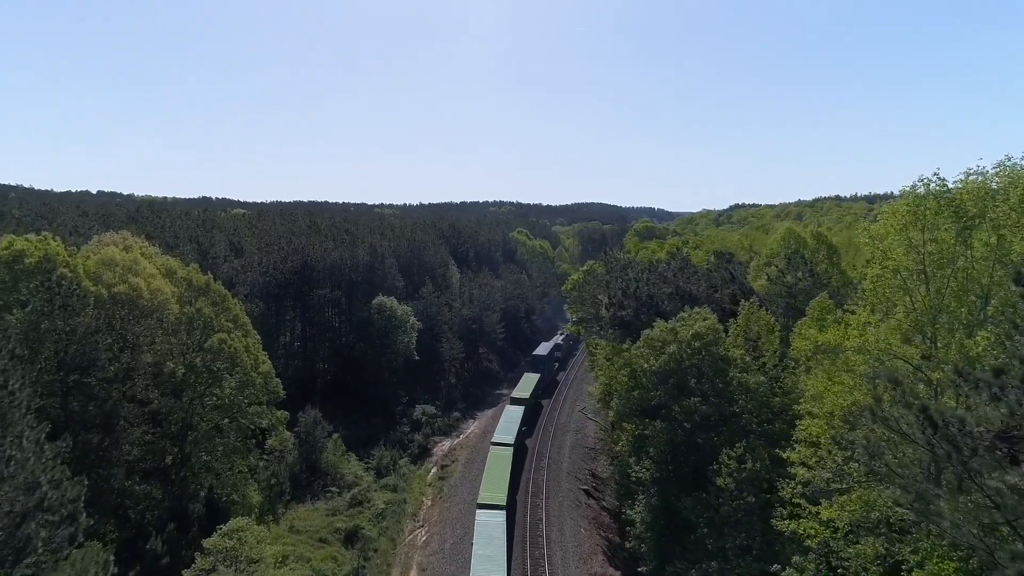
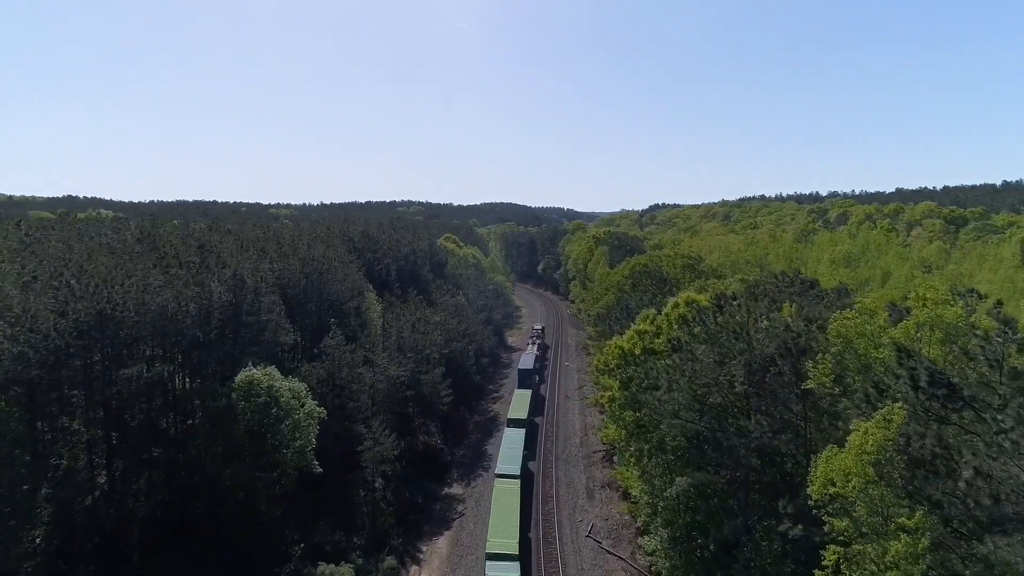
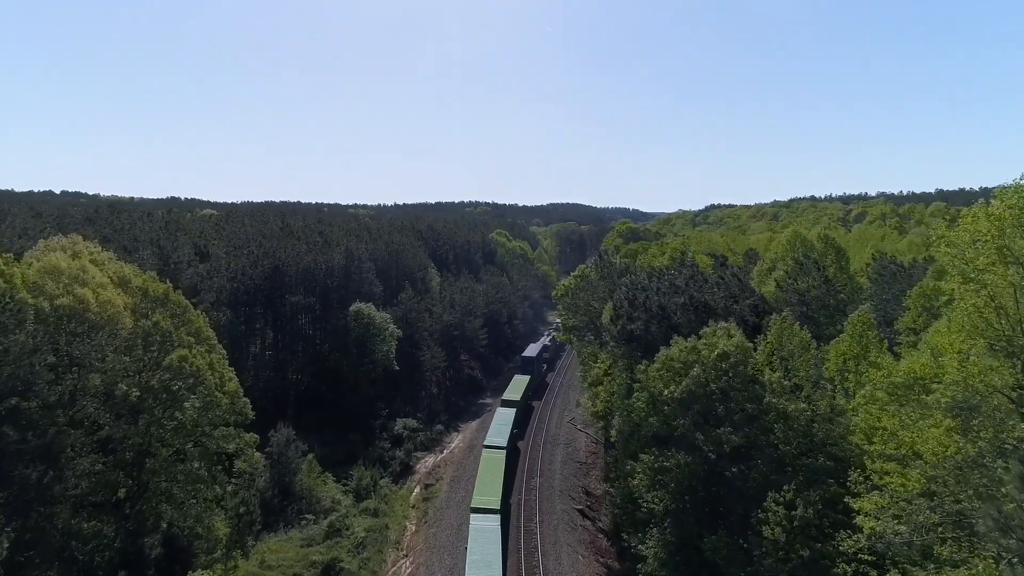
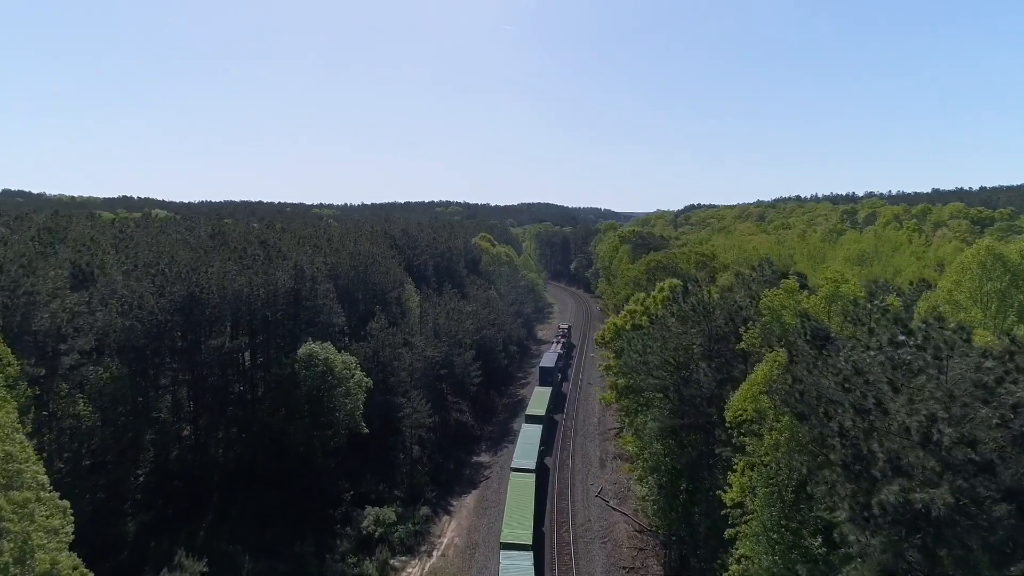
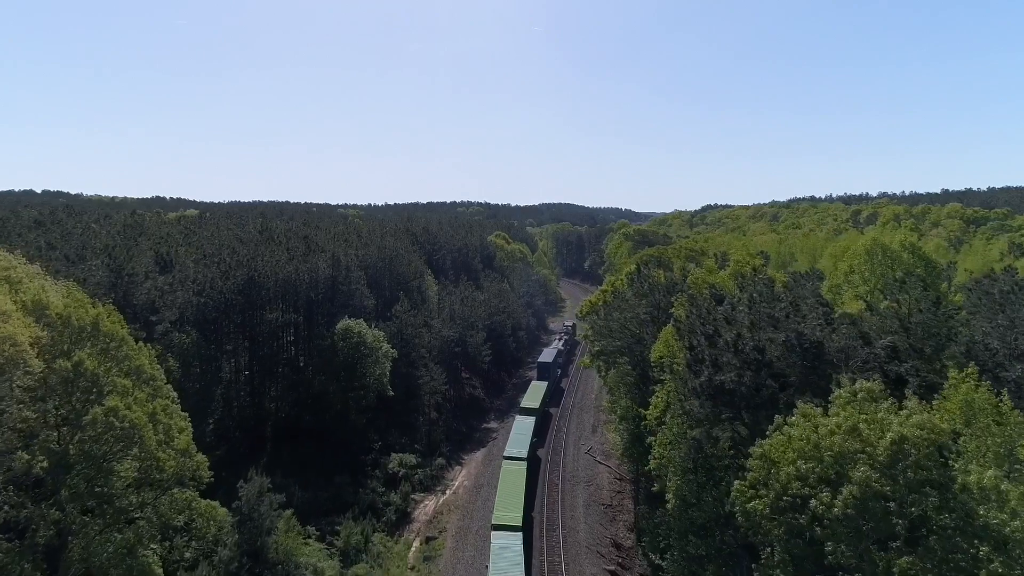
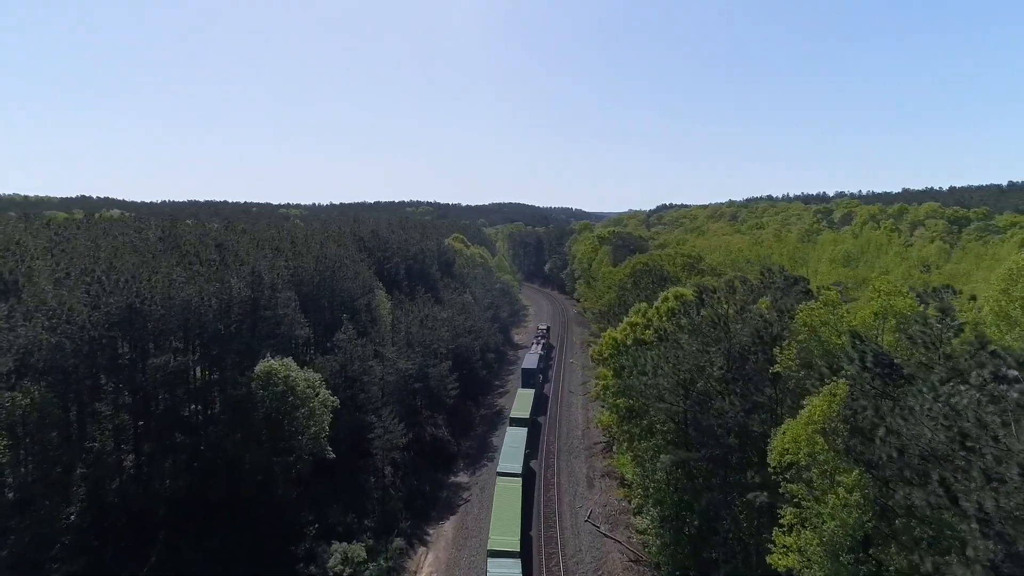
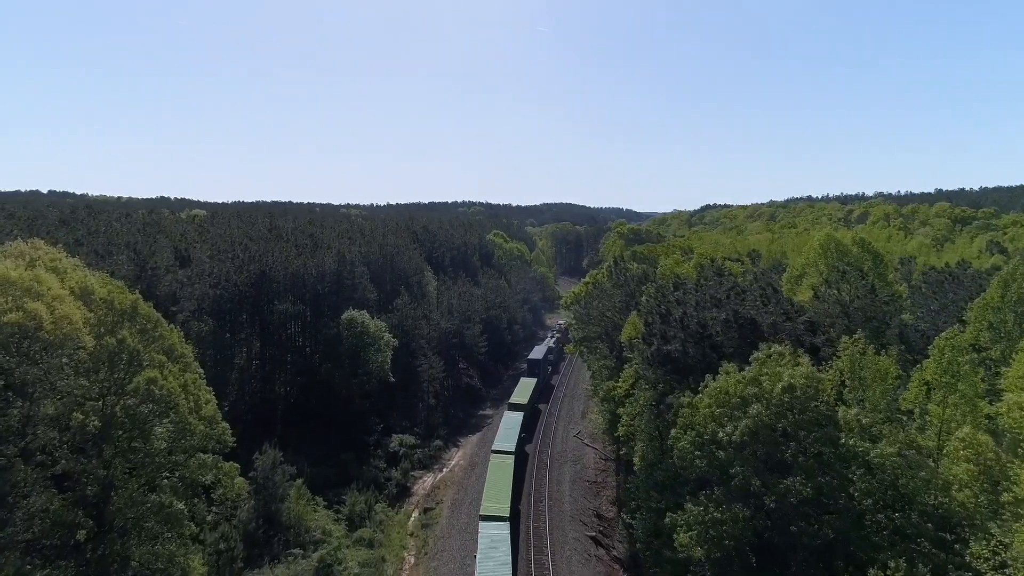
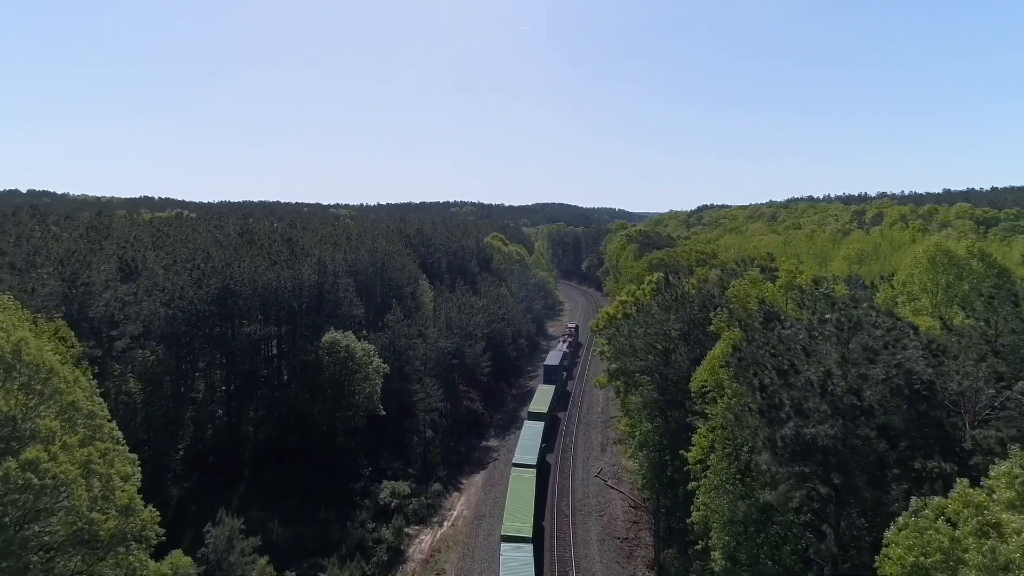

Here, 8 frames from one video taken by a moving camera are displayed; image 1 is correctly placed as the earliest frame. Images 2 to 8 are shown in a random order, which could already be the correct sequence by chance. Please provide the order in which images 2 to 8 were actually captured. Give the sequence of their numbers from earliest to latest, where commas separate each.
3, 7, 5, 8, 4, 6, 2
